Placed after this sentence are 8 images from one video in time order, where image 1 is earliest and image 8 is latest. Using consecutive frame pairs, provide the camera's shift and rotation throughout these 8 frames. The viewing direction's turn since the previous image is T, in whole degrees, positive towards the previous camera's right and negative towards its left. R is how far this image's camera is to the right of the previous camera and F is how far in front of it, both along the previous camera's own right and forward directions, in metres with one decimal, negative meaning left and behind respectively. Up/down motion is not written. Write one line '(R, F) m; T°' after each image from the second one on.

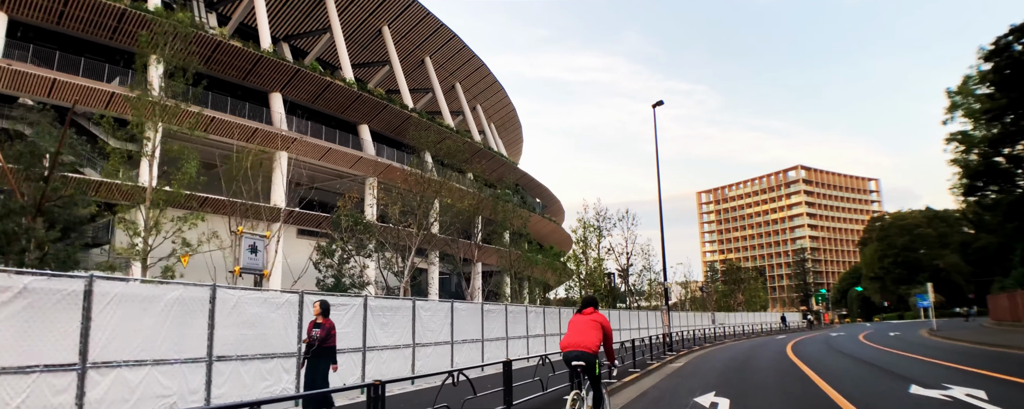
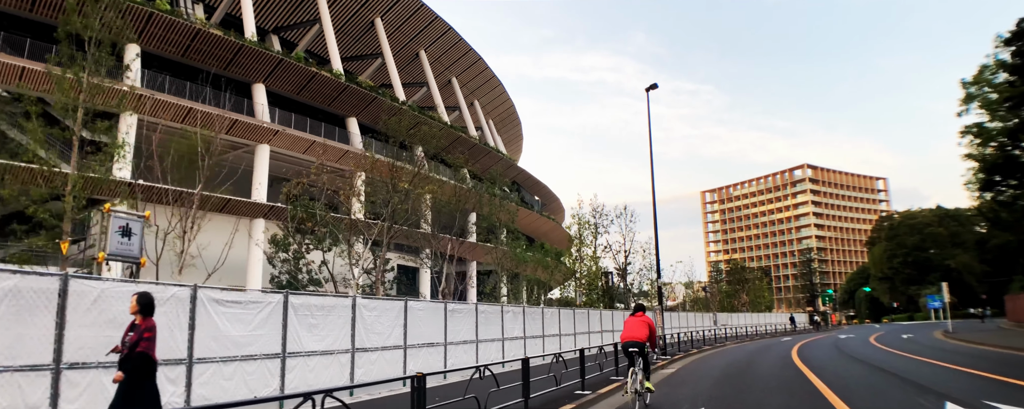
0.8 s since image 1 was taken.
(+0.7, +1.4) m; -1°
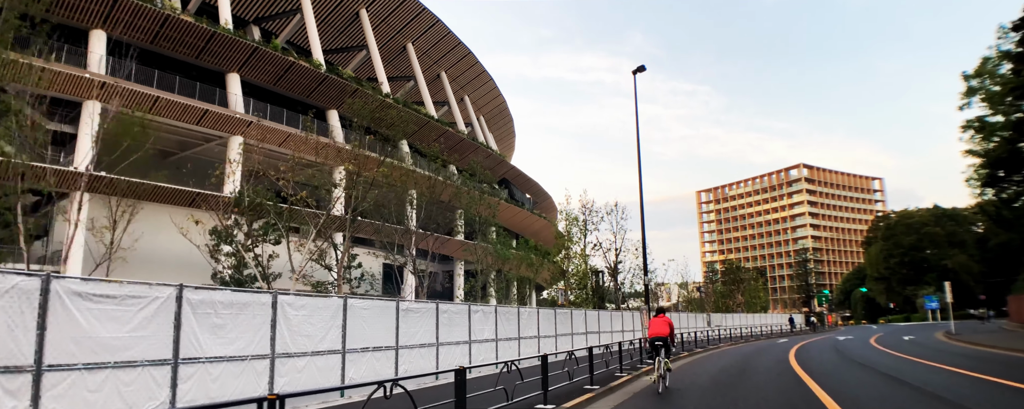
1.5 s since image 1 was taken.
(+0.6, +1.3) m; 0°
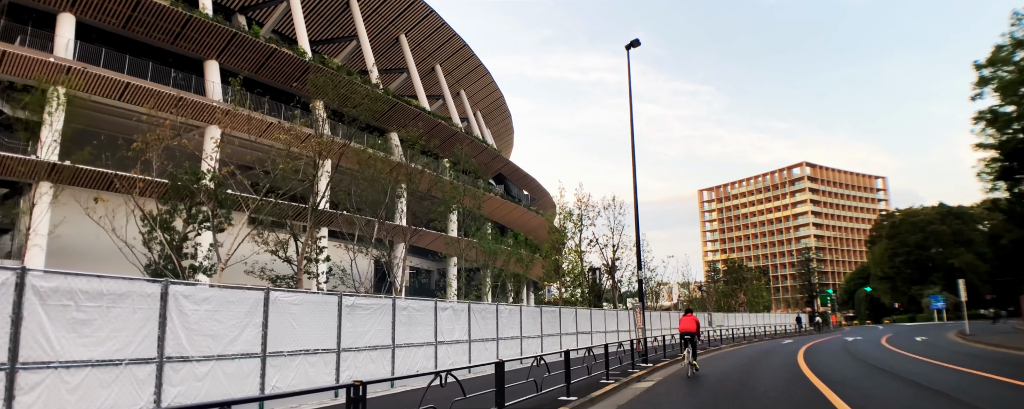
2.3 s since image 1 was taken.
(+0.5, +1.4) m; 0°
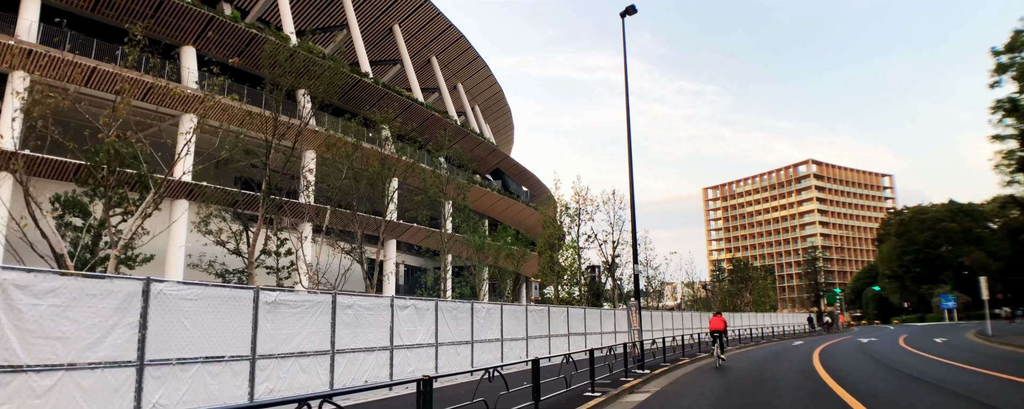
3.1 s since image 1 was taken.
(+0.5, +1.5) m; 0°
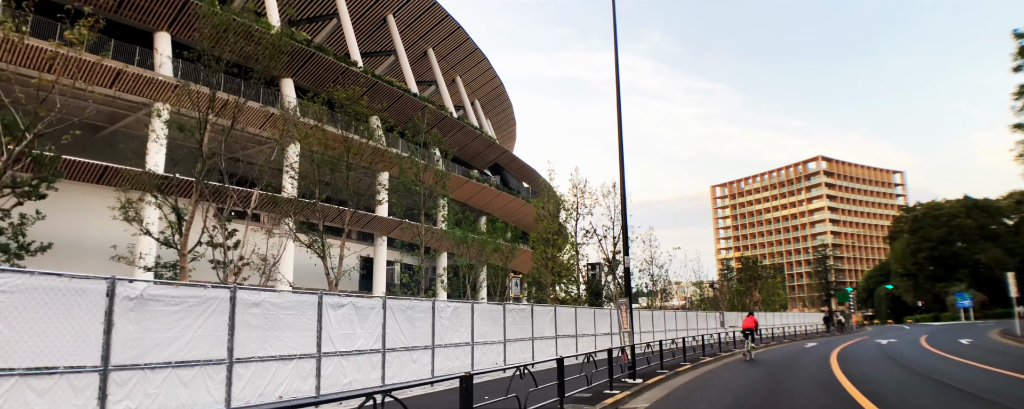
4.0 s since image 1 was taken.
(+0.6, +1.6) m; -1°
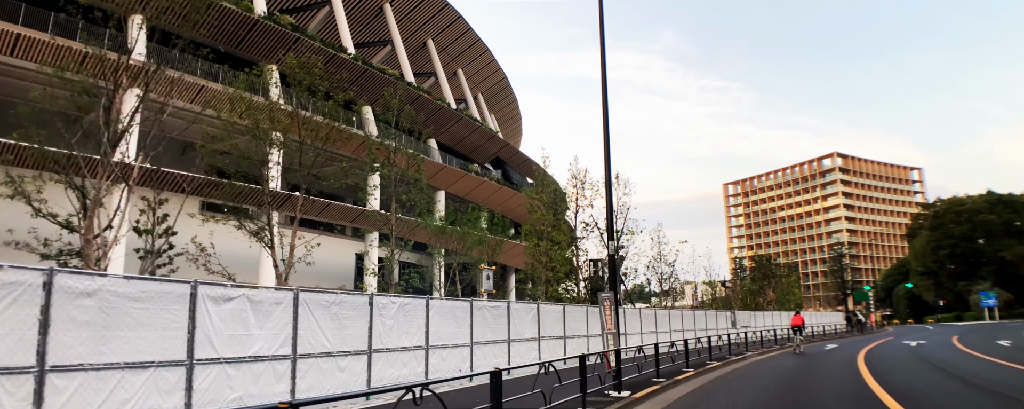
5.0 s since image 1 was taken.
(+0.7, +1.7) m; -1°
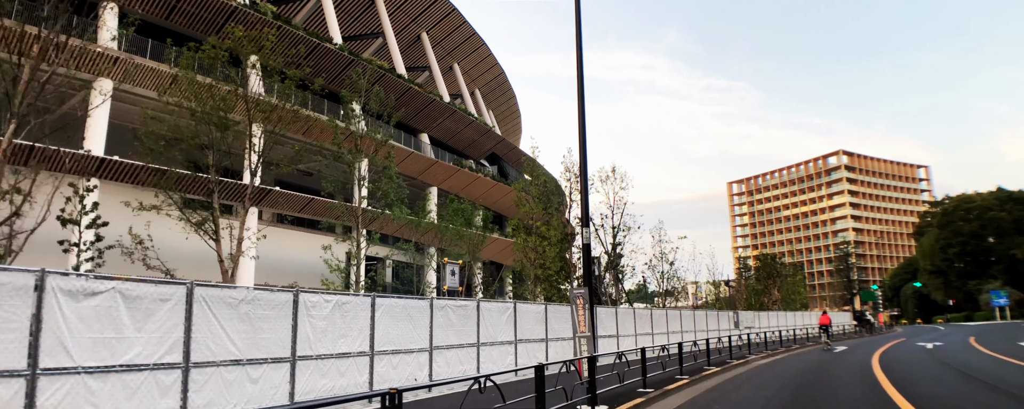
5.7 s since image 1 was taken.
(+0.6, +1.2) m; 0°
